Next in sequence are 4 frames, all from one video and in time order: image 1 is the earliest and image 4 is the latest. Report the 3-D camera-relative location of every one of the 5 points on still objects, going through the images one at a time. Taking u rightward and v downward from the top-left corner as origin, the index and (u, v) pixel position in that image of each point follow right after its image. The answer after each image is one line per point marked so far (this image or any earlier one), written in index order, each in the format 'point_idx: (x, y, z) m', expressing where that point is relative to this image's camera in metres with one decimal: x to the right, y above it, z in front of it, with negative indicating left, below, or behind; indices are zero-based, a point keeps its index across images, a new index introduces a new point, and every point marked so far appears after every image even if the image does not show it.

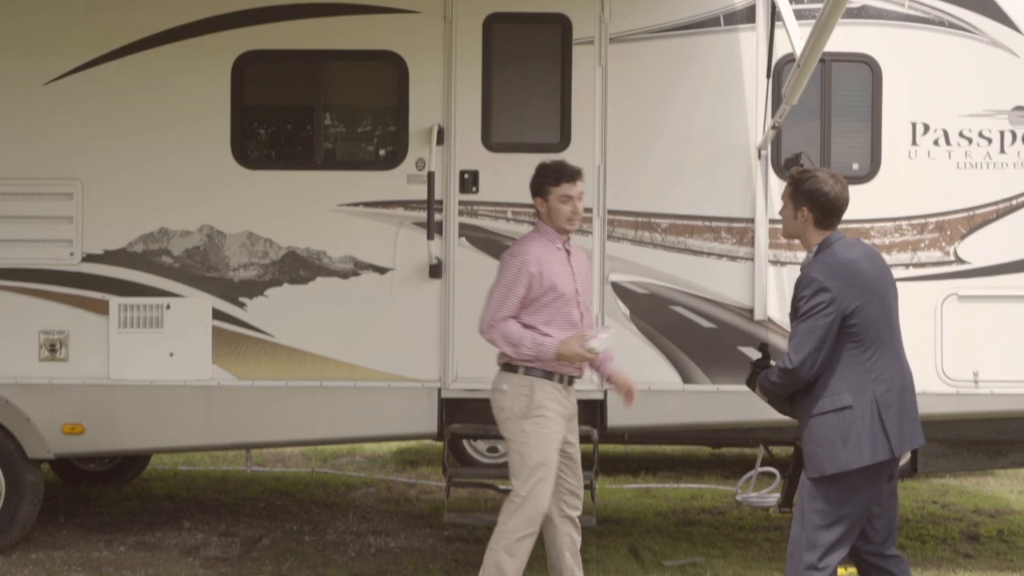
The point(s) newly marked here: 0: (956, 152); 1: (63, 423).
0: (+1.6, +0.5, +5.3) m
1: (-1.7, -0.5, +5.4) m
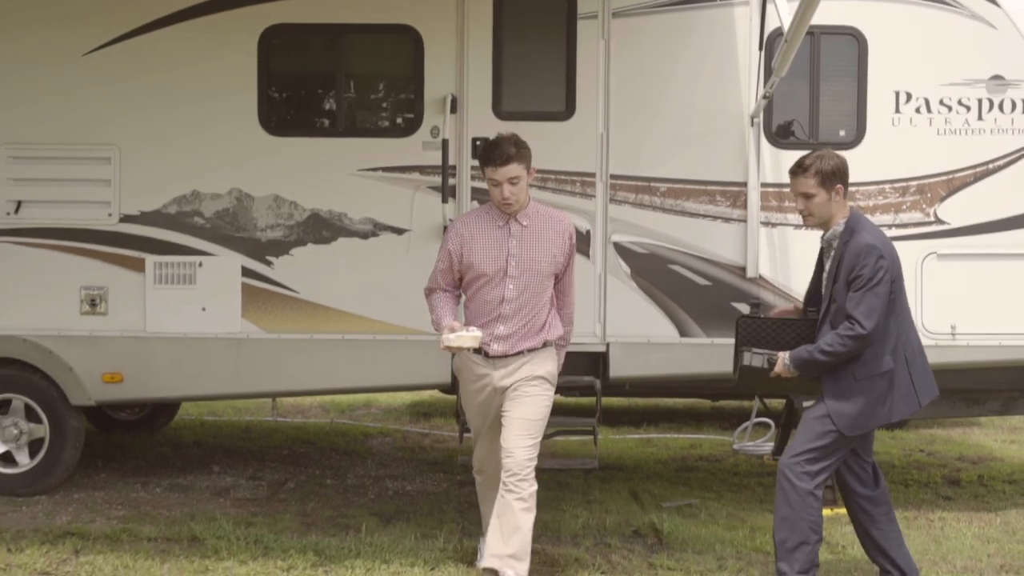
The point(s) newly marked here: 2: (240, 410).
0: (+1.7, +0.7, +5.7) m
1: (-1.6, -0.3, +5.8) m
2: (-1.6, -0.7, +8.3) m
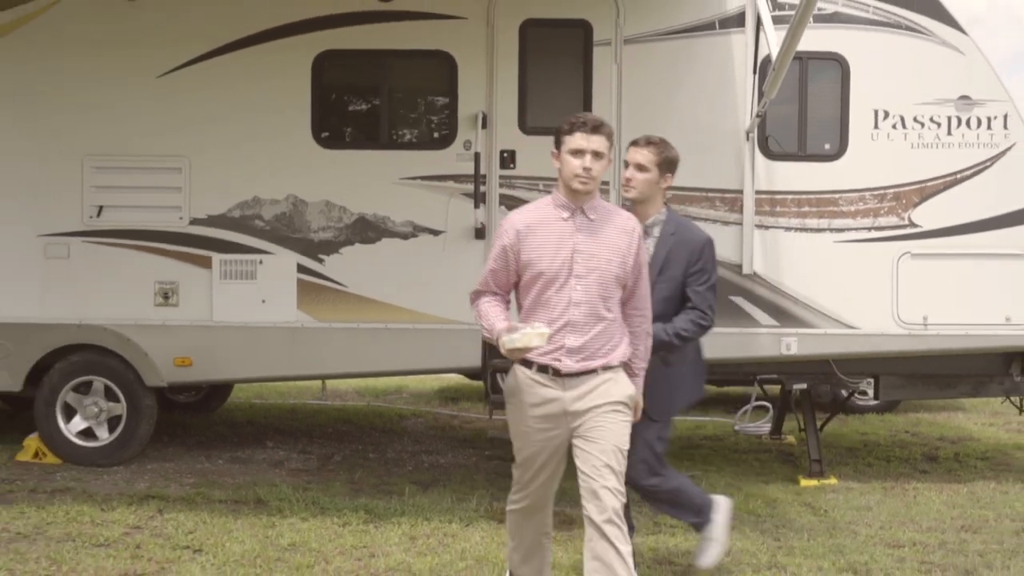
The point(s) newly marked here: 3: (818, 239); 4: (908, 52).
0: (+1.8, +0.7, +6.4) m
1: (-1.5, -0.3, +6.6) m
2: (-1.4, -0.7, +9.0) m
3: (+1.4, +0.2, +6.4) m
4: (+1.8, +1.0, +6.4) m
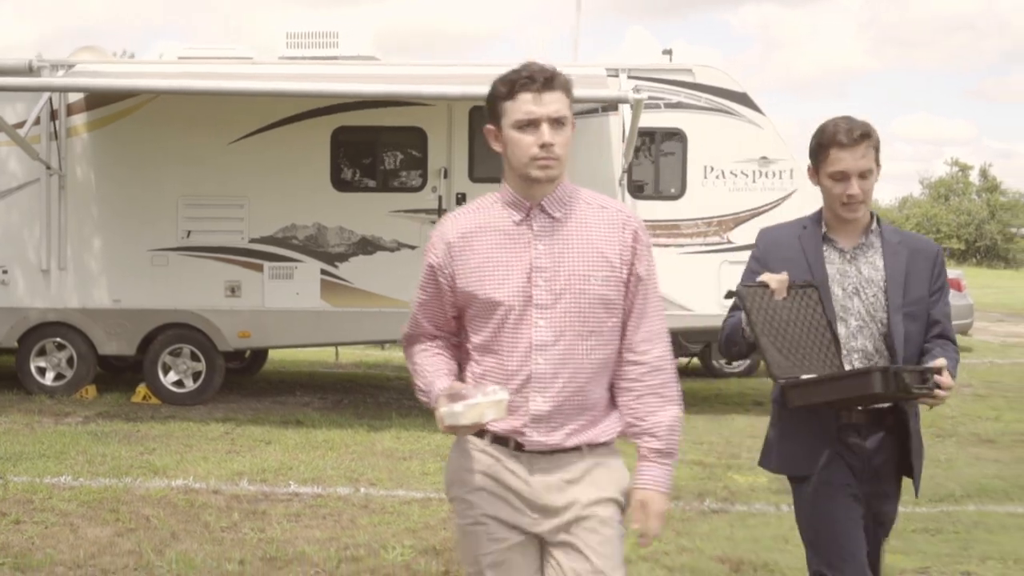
0: (+1.4, +0.7, +9.7) m
1: (-1.8, -0.3, +9.8) m
2: (-1.8, -0.6, +12.3) m
3: (+1.0, +0.2, +9.7) m
4: (+1.4, +1.1, +9.7) m
